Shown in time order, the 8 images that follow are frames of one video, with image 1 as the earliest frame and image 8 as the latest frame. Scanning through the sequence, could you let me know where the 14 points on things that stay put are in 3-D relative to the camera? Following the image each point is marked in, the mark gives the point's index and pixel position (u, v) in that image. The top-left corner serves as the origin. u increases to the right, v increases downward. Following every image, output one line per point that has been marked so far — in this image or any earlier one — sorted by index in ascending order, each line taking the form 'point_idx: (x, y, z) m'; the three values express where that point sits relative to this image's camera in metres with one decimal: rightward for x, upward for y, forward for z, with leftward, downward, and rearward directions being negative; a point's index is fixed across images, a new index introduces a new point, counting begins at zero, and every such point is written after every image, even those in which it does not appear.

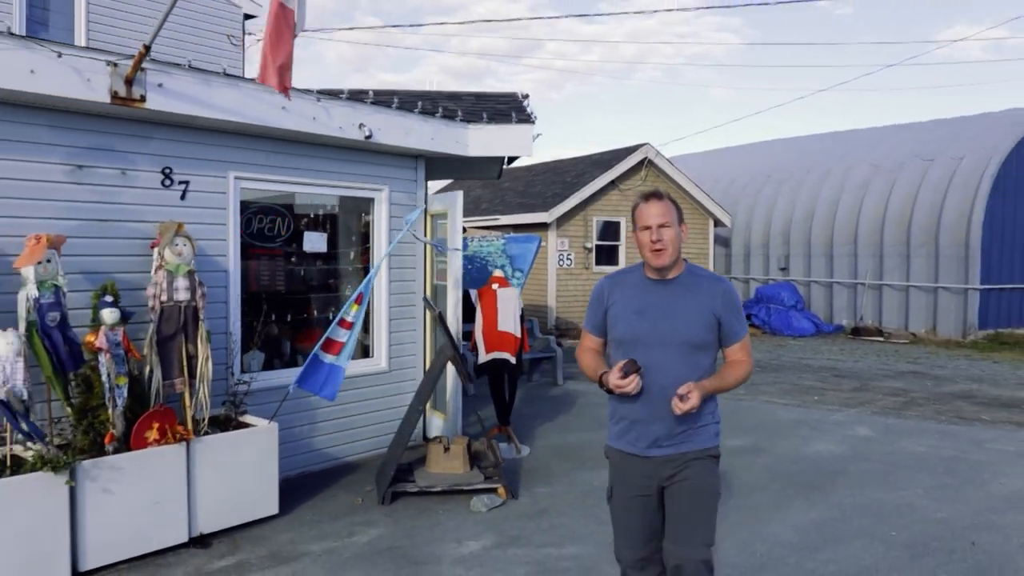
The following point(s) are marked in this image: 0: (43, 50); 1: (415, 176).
0: (-2.6, +1.3, +4.5) m
1: (-0.9, +1.0, +7.2) m
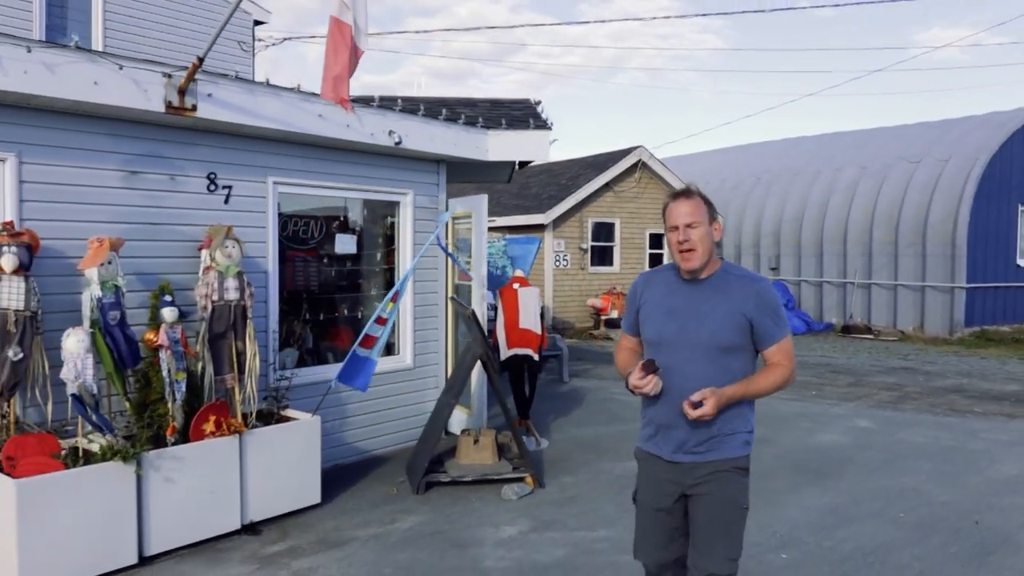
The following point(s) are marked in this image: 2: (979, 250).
0: (-2.4, +1.3, +4.8) m
1: (-0.7, +1.0, +7.5) m
2: (+9.7, +0.8, +16.8) m
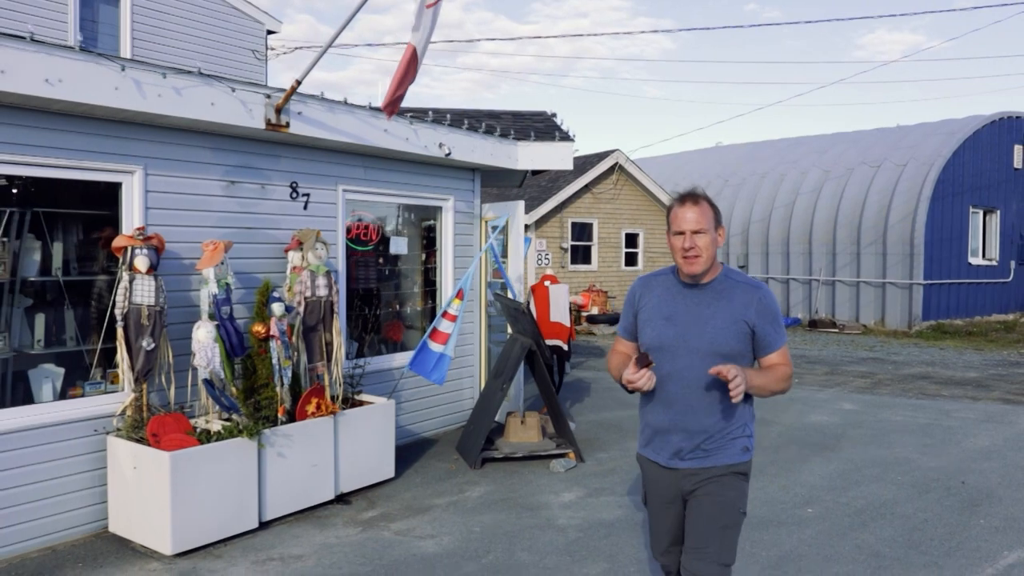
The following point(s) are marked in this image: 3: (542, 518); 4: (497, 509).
0: (-1.9, +1.3, +5.4) m
1: (-0.4, +1.0, +8.2) m
2: (+9.4, +0.9, +18.1) m
3: (+0.2, -1.6, +5.5) m
4: (-0.1, -1.6, +5.7) m
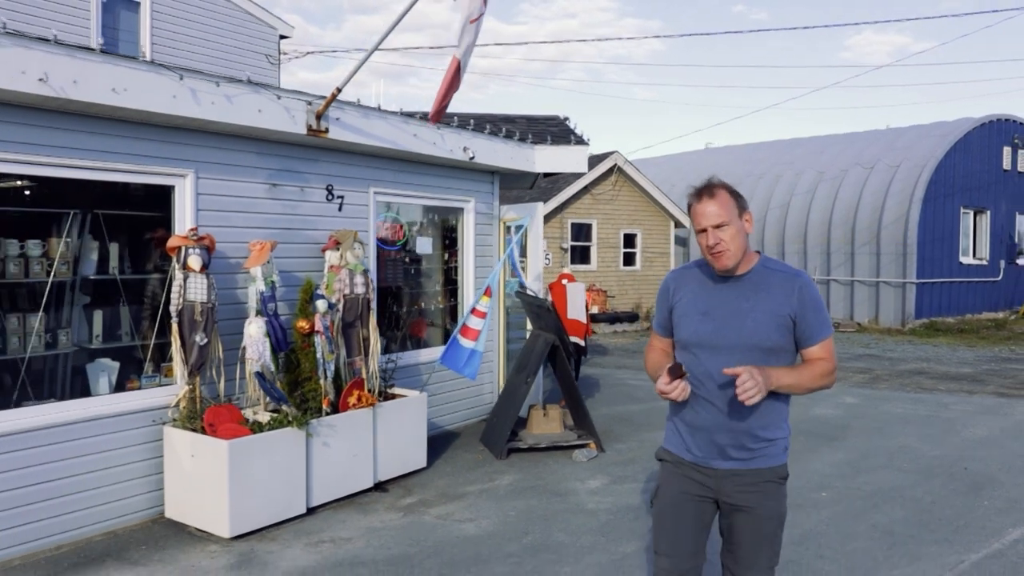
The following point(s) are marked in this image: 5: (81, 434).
0: (-1.7, +1.4, +5.7) m
1: (-0.2, +1.0, +8.5) m
2: (+9.5, +0.9, +18.6) m
3: (+0.4, -1.6, +5.9) m
4: (+0.1, -1.5, +6.0) m
5: (-2.7, -0.9, +5.0) m
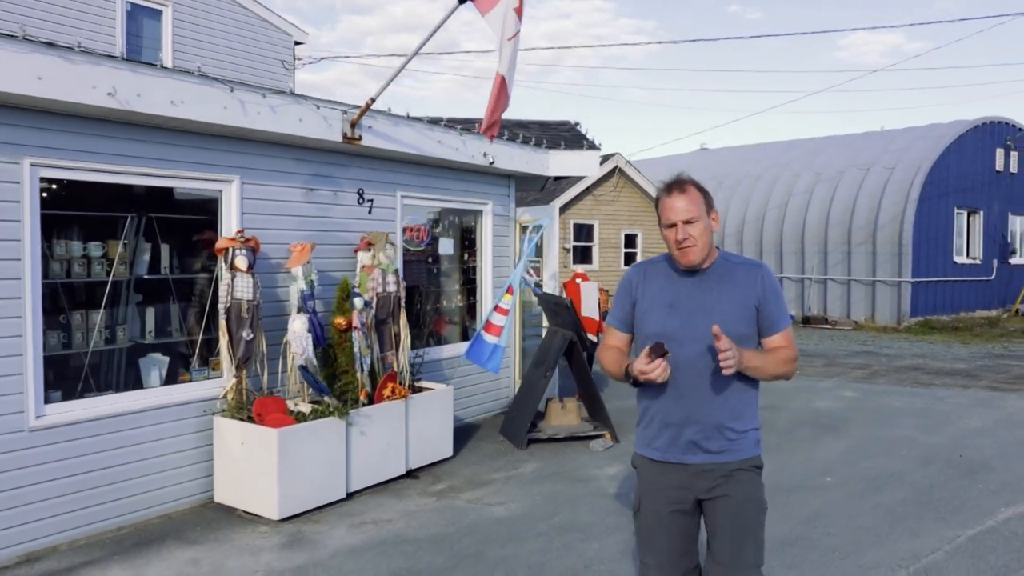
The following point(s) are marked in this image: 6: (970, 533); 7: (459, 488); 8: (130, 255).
0: (-1.5, +1.4, +6.0) m
1: (-0.1, +1.0, +8.9) m
2: (+9.6, +0.9, +19.0) m
3: (+0.6, -1.5, +6.2) m
4: (+0.3, -1.5, +6.4) m
5: (-2.5, -0.9, +5.4) m
6: (+2.8, -1.5, +5.0) m
7: (-0.4, -1.5, +6.3) m
8: (-2.6, +0.2, +5.5) m
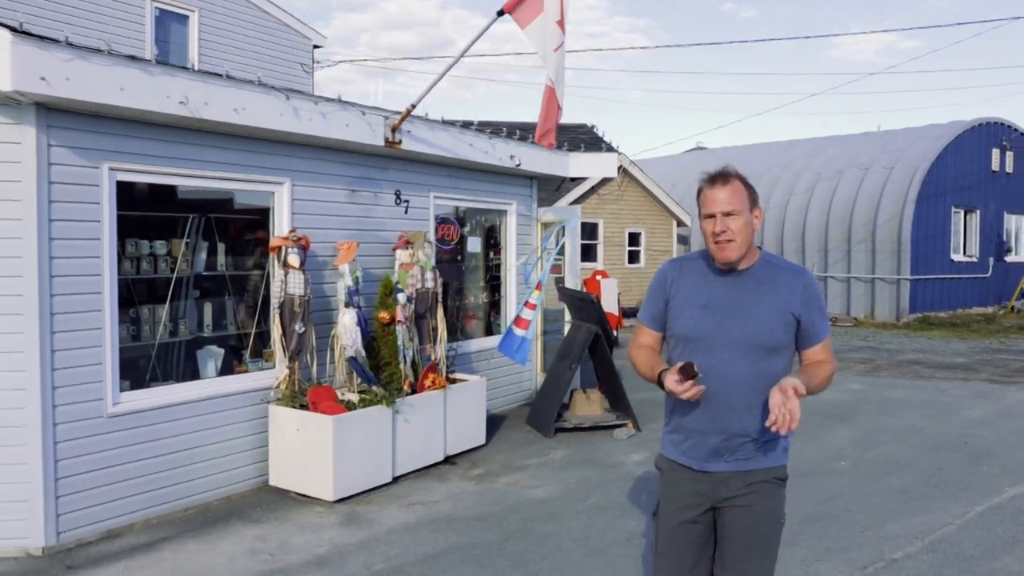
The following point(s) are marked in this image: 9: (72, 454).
0: (-1.3, +1.4, +6.4) m
1: (+0.2, +1.1, +9.2) m
2: (+9.8, +1.0, +19.4) m
3: (+0.9, -1.5, +6.6) m
4: (+0.6, -1.5, +6.8) m
5: (-2.2, -0.9, +5.7) m
6: (+3.1, -1.5, +5.4) m
7: (-0.1, -1.5, +6.6) m
8: (-2.3, +0.3, +5.9) m
9: (-2.7, -1.0, +5.0) m
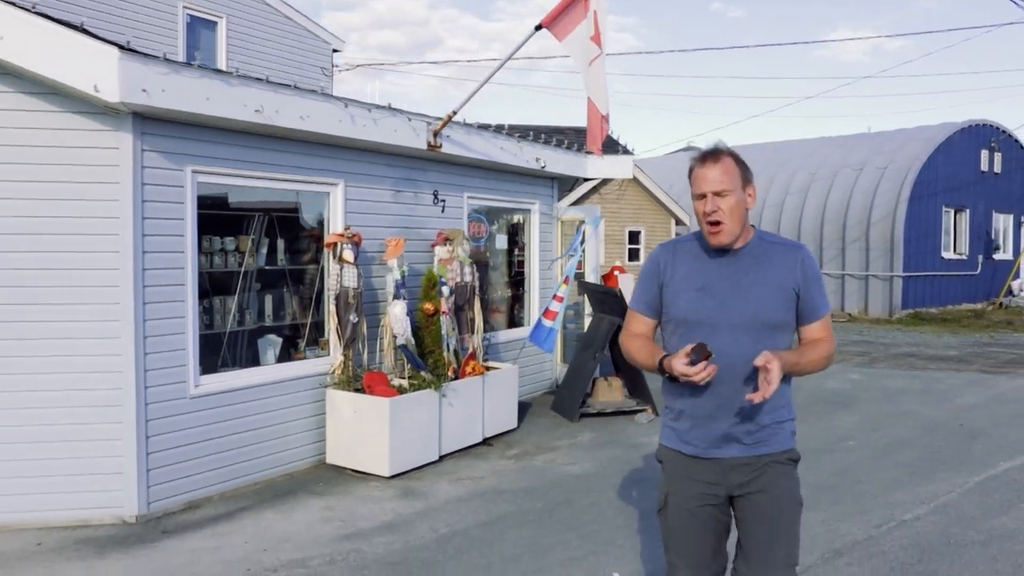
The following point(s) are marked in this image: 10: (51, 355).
0: (-0.9, +1.5, +6.9) m
1: (+0.5, +1.1, +9.8) m
2: (+9.9, +1.1, +20.1) m
3: (+1.2, -1.4, +7.2) m
4: (+0.9, -1.4, +7.3) m
5: (-1.9, -0.8, +6.2) m
6: (+3.4, -1.4, +6.0) m
7: (+0.2, -1.5, +7.2) m
8: (-2.0, +0.3, +6.4) m
9: (-2.3, -1.0, +5.4) m
10: (-2.9, -0.4, +5.2) m
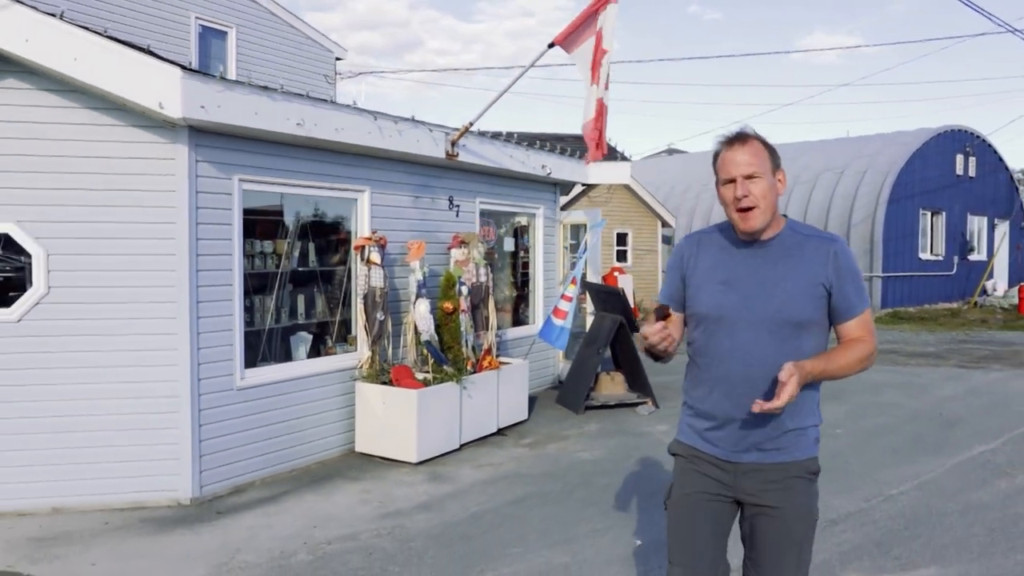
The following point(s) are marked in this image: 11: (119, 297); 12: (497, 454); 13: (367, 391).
0: (-0.8, +1.5, +7.4) m
1: (+0.5, +1.1, +10.3) m
2: (+9.7, +1.1, +20.8) m
3: (+1.3, -1.4, +7.7) m
4: (+1.0, -1.4, +7.9) m
5: (-1.7, -0.8, +6.7) m
6: (+3.6, -1.4, +6.6) m
7: (+0.3, -1.4, +7.7) m
8: (-1.9, +0.3, +6.9) m
9: (-2.2, -1.0, +5.9) m
10: (-2.8, -0.4, +5.6) m
11: (-2.7, -0.1, +5.6) m
12: (-0.1, -1.5, +7.2) m
13: (-1.2, -0.9, +6.9) m
